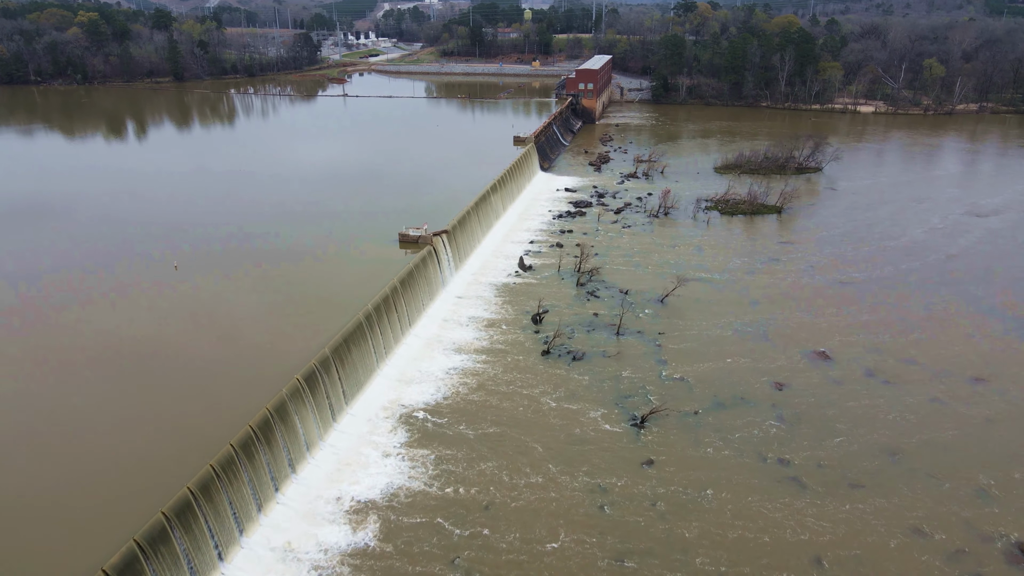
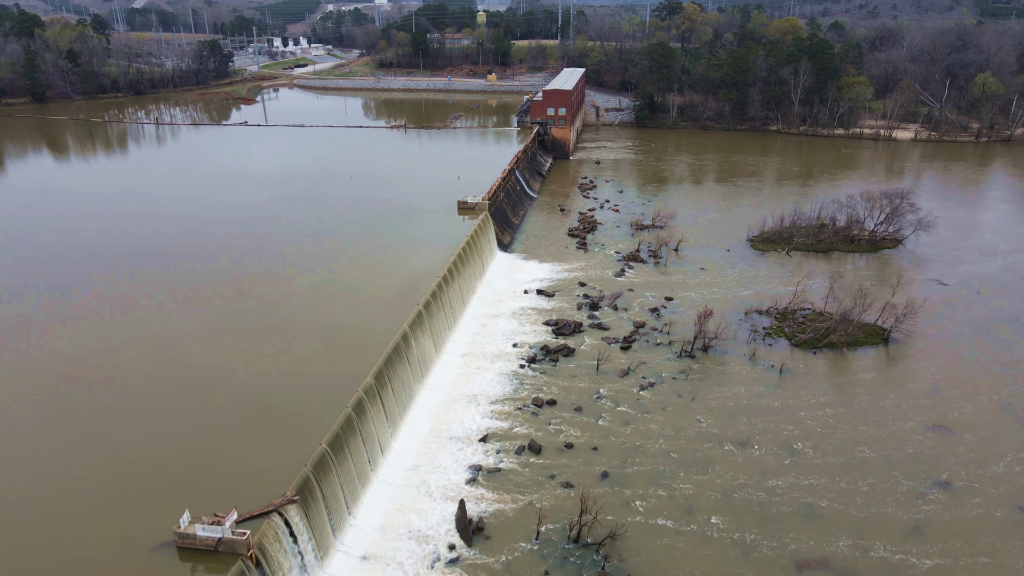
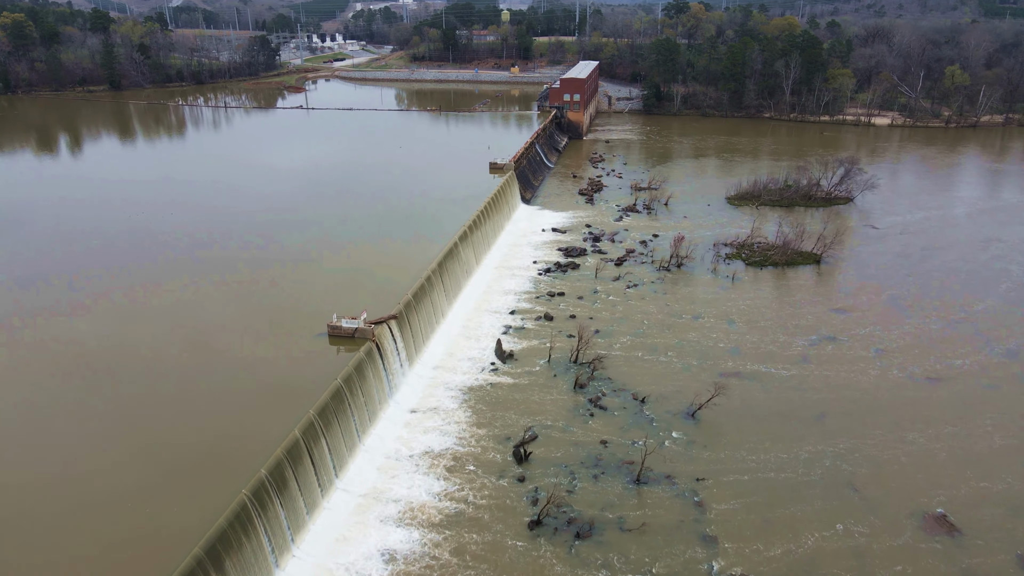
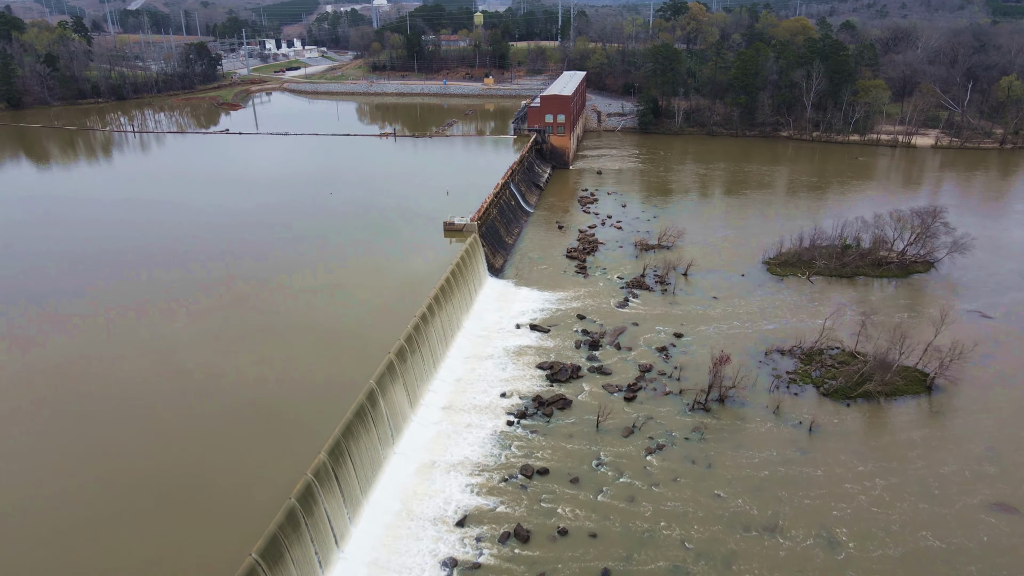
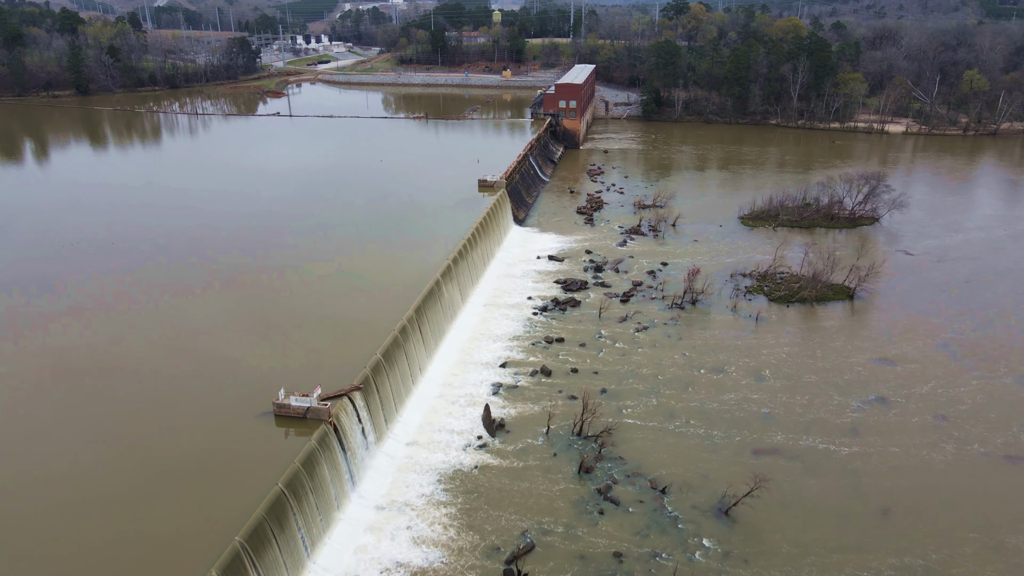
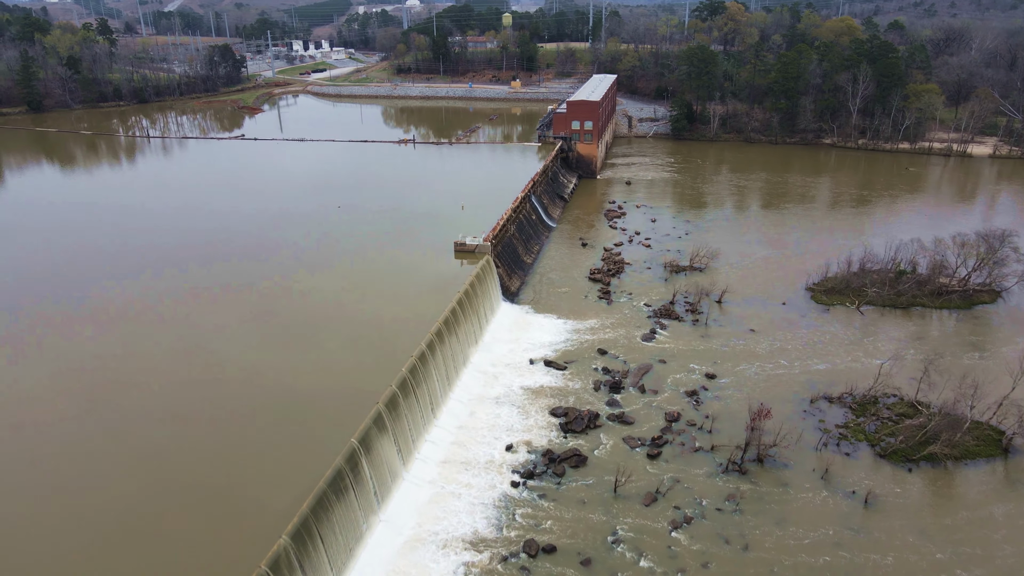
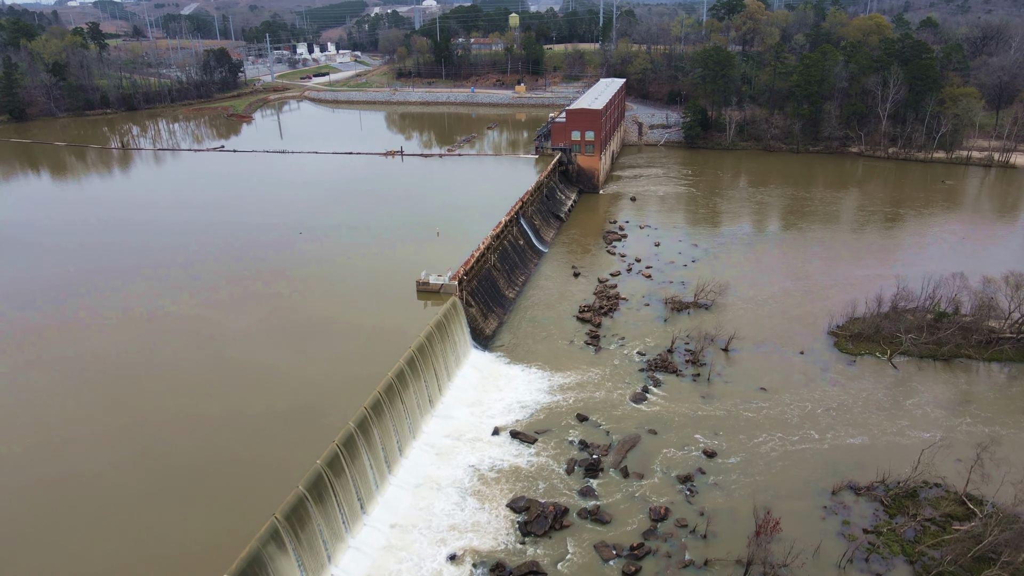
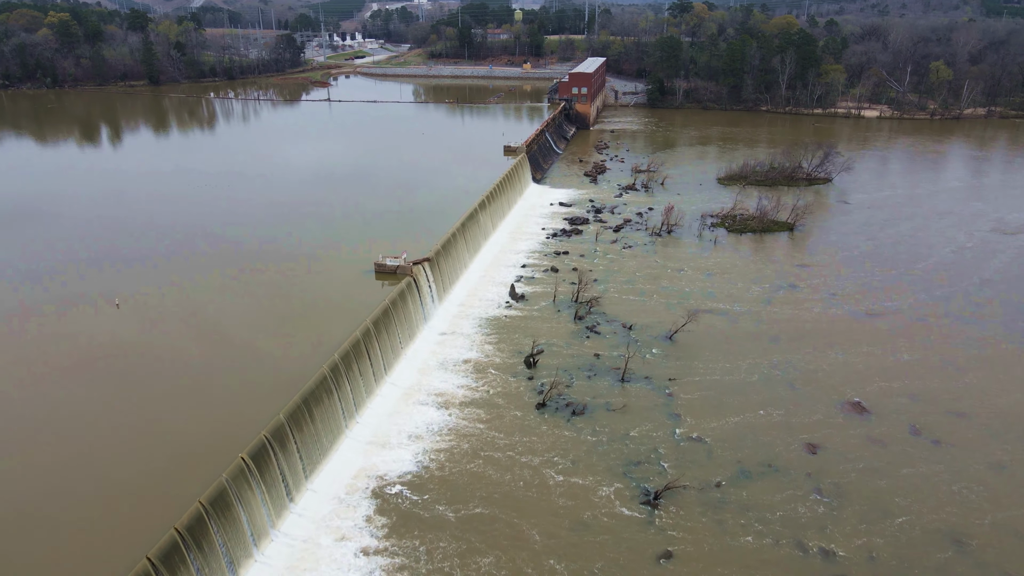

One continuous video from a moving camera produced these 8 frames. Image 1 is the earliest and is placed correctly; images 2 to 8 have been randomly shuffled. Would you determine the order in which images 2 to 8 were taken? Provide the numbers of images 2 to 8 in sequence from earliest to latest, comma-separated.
8, 3, 5, 2, 4, 6, 7
